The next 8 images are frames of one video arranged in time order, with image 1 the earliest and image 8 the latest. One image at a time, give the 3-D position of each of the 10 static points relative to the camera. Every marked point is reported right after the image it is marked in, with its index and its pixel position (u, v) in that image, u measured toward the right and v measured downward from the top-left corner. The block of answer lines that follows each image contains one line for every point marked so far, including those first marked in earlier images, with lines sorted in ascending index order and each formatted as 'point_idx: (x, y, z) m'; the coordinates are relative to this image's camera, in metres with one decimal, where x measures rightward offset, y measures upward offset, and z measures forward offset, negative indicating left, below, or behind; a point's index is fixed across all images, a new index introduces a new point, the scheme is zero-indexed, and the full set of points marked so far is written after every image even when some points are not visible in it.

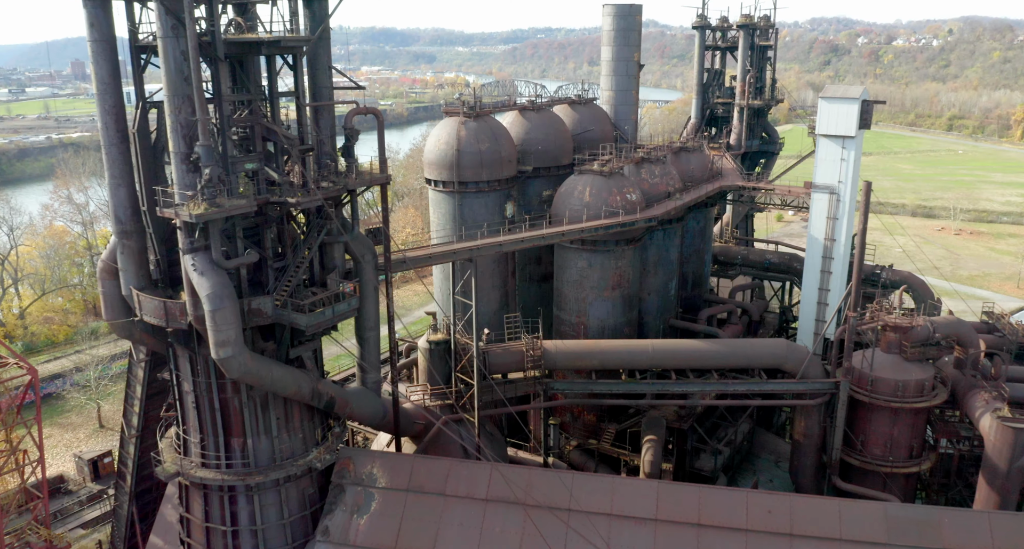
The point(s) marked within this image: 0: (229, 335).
0: (-6.3, -1.4, +17.4) m
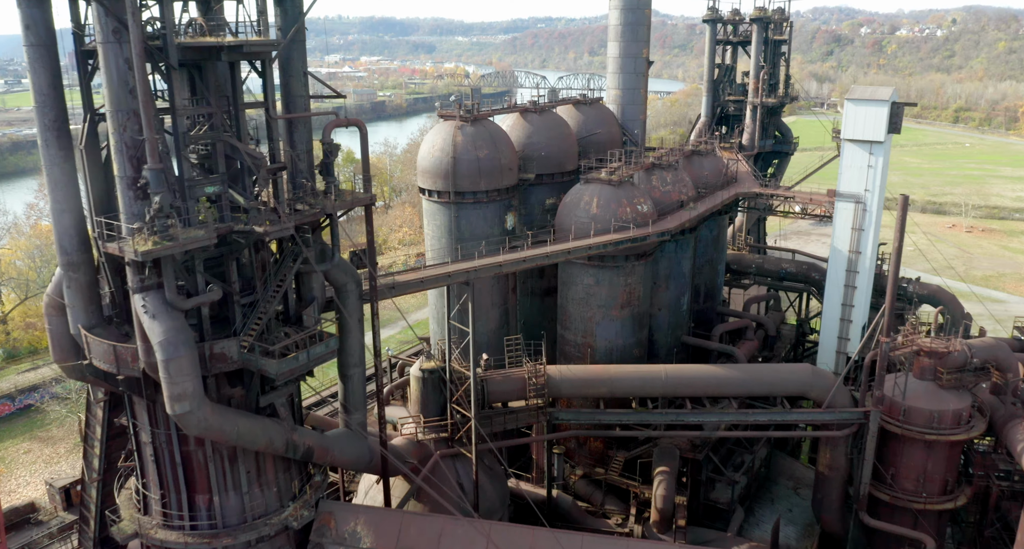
0: (-6.3, -2.2, +15.0) m
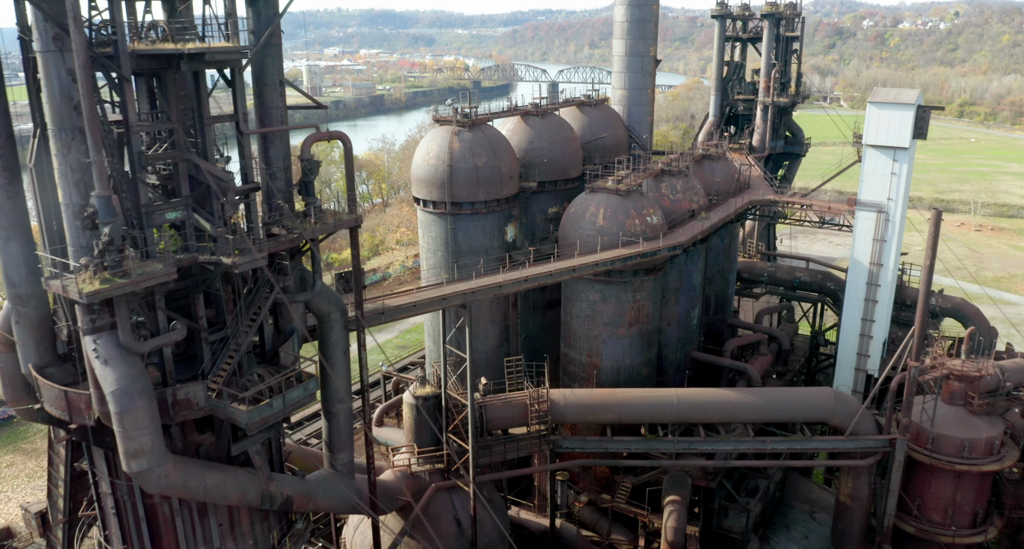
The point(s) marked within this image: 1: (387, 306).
0: (-6.3, -2.9, +13.2) m
1: (-3.2, -0.8, +19.9) m
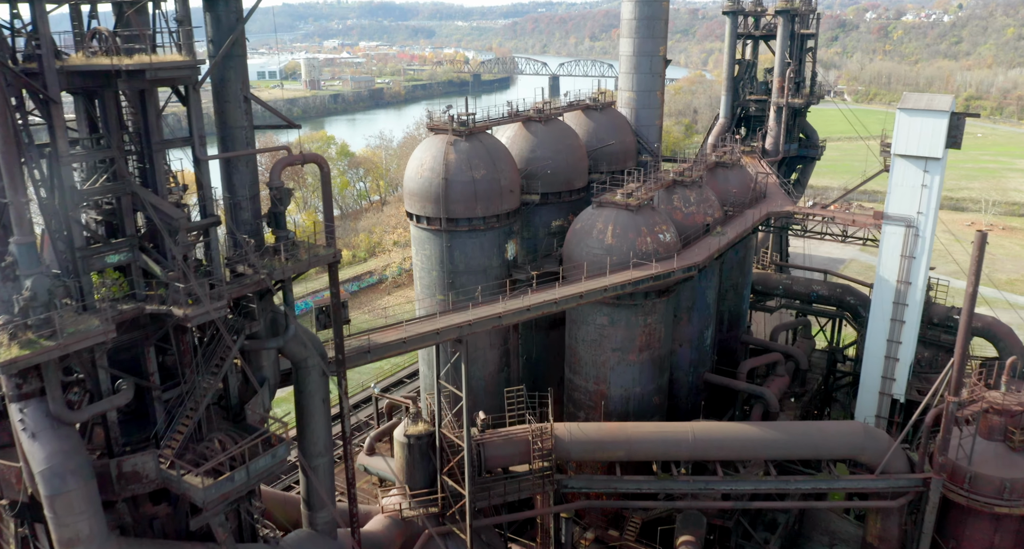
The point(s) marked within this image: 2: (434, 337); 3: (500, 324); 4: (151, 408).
0: (-6.3, -3.7, +11.2) m
1: (-3.2, -1.5, +17.9) m
2: (-1.9, -1.5, +18.5) m
3: (-0.3, -1.2, +19.6) m
4: (-6.0, -2.2, +13.0) m
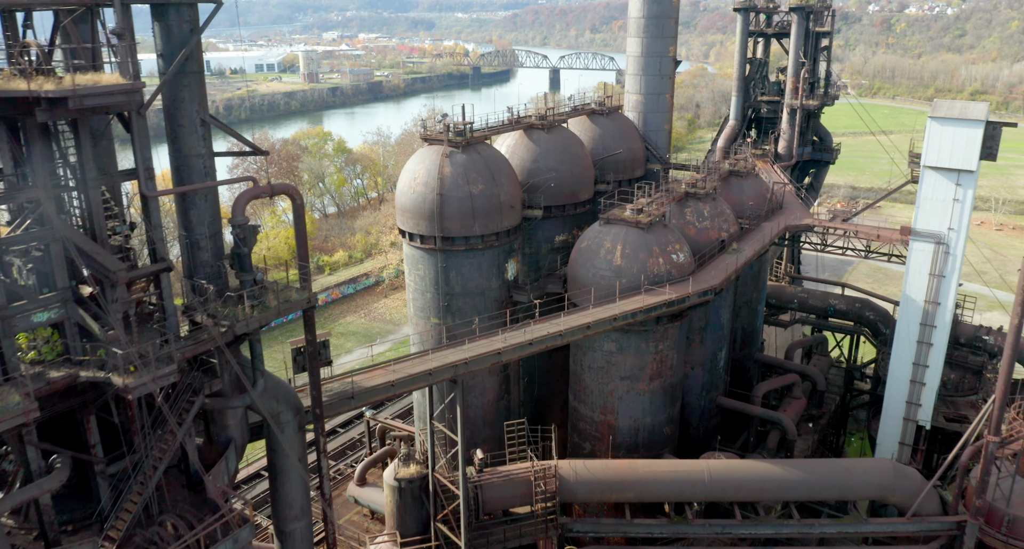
0: (-6.3, -4.5, +9.4) m
1: (-3.2, -2.3, +16.1) m
2: (-1.8, -2.2, +16.7) m
3: (-0.3, -2.0, +17.8) m
4: (-6.0, -3.0, +11.2) m
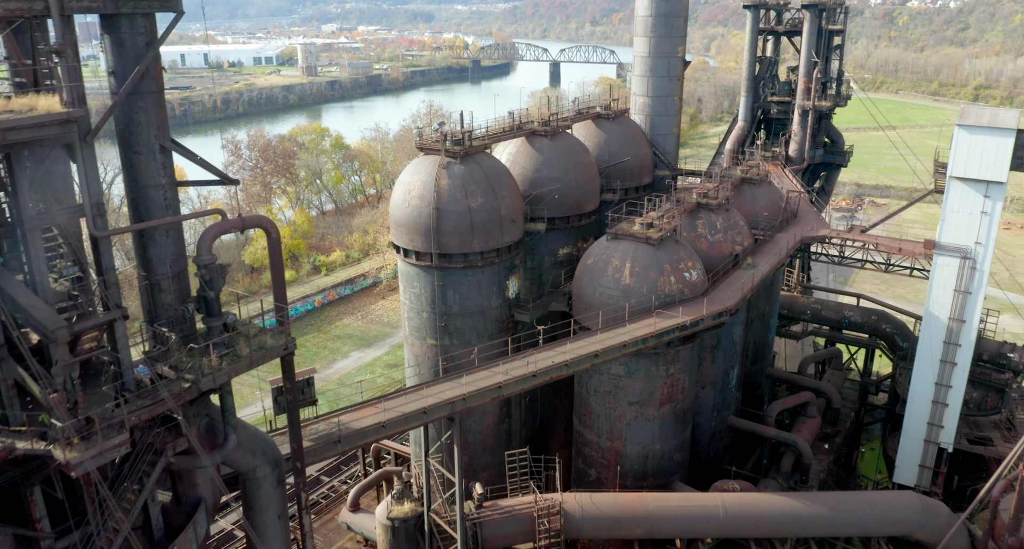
0: (-6.2, -5.1, +8.1) m
1: (-3.1, -2.8, +14.7) m
2: (-1.8, -2.8, +15.3) m
3: (-0.3, -2.5, +16.4) m
4: (-6.0, -3.6, +9.8) m
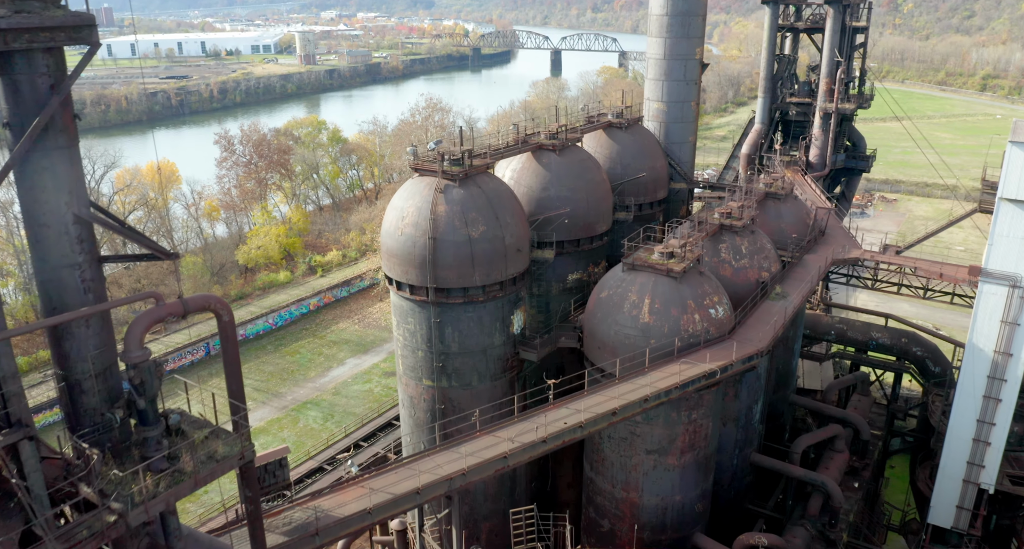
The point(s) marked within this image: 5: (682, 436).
0: (-6.1, -6.2, +6.0) m
1: (-3.0, -3.8, +12.6) m
2: (-1.7, -3.8, +13.2) m
3: (-0.1, -3.5, +14.3) m
4: (-5.9, -4.7, +7.7) m
5: (+4.3, -4.0, +19.4) m
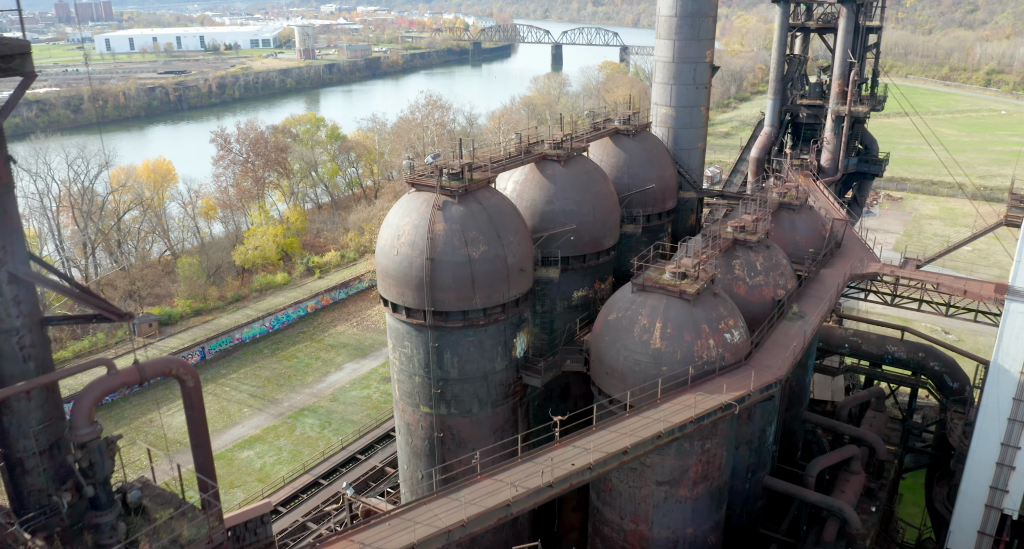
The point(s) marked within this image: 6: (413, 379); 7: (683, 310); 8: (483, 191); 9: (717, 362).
0: (-6.0, -6.8, +5.0) m
1: (-2.9, -4.4, +11.5) m
2: (-1.6, -4.3, +12.1) m
3: (-0.1, -4.0, +13.2) m
4: (-5.8, -5.3, +6.7) m
5: (+4.3, -4.5, +18.4) m
6: (-2.4, -2.5, +18.5) m
7: (+3.8, -0.8, +17.4) m
8: (-0.7, +2.0, +18.4) m
9: (+4.6, -1.9, +17.3) m
